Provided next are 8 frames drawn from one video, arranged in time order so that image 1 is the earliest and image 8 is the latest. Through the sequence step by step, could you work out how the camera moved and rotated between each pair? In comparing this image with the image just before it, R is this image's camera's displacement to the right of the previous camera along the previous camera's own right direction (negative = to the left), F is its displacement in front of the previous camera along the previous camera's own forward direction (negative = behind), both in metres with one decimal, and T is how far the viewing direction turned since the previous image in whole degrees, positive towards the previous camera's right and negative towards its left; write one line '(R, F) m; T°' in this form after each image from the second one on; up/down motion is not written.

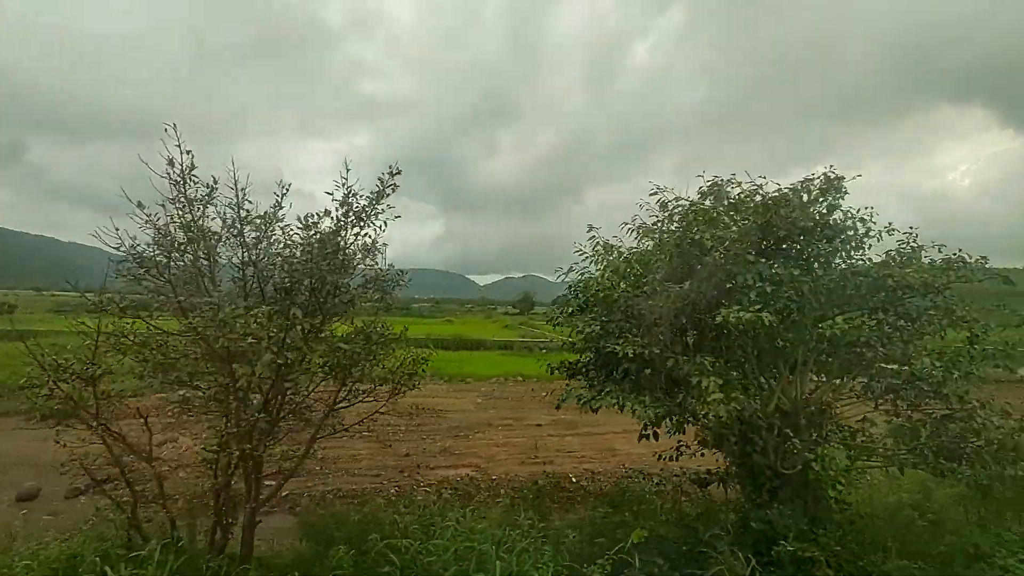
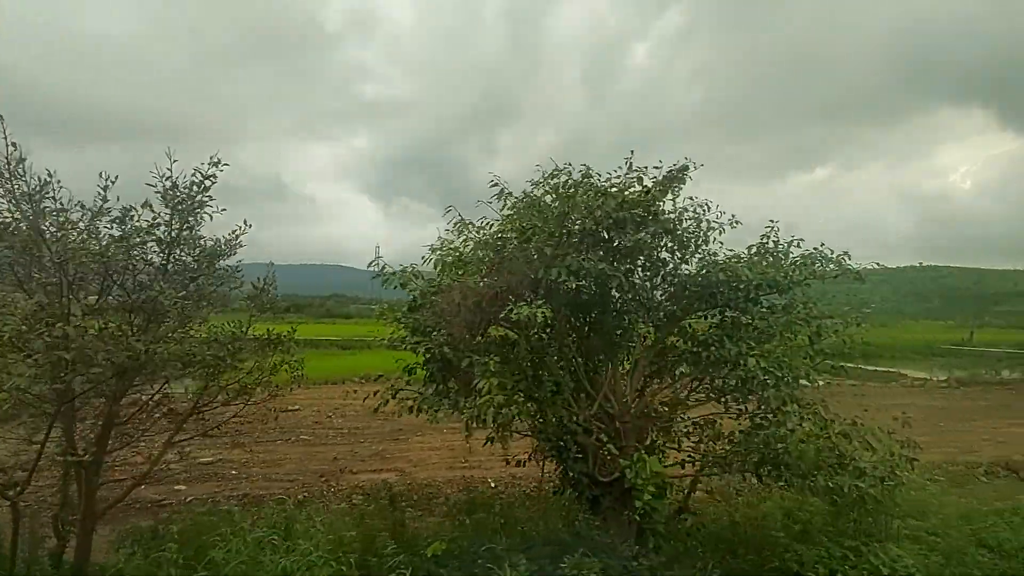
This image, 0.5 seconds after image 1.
(+1.5, +0.3) m; 0°
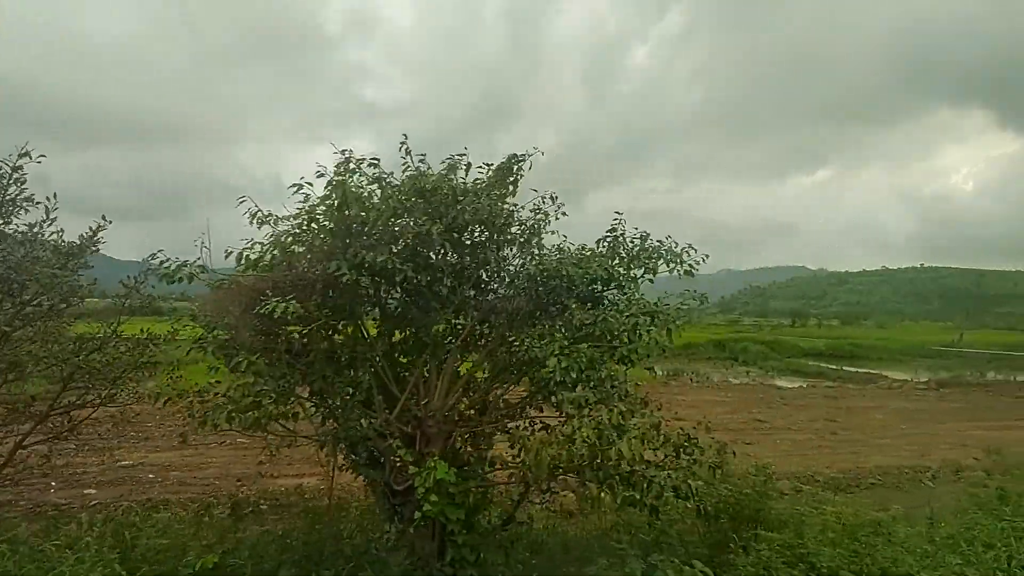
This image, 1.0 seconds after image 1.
(+1.5, +0.3) m; 0°
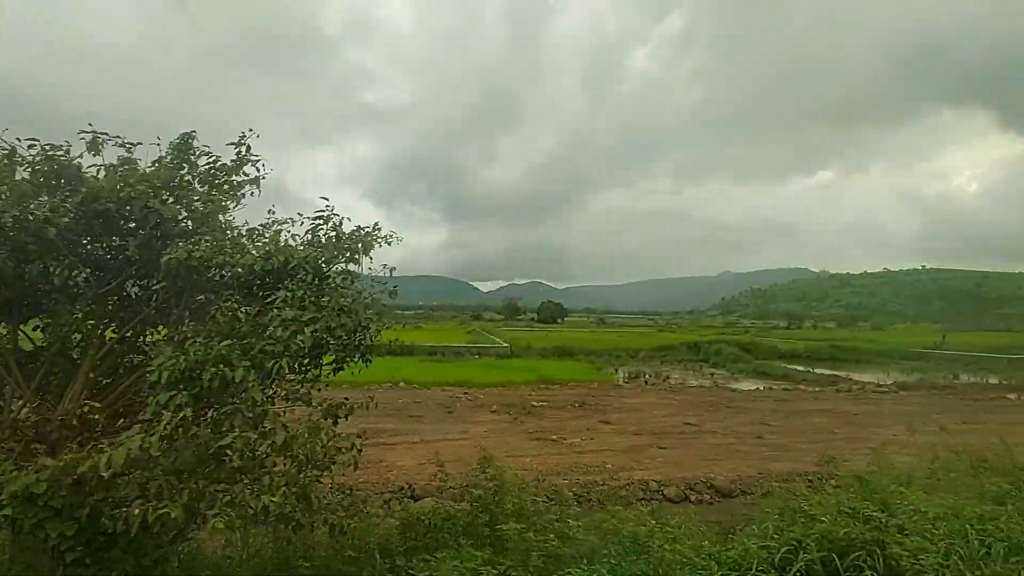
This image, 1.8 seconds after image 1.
(+2.4, +0.4) m; 0°
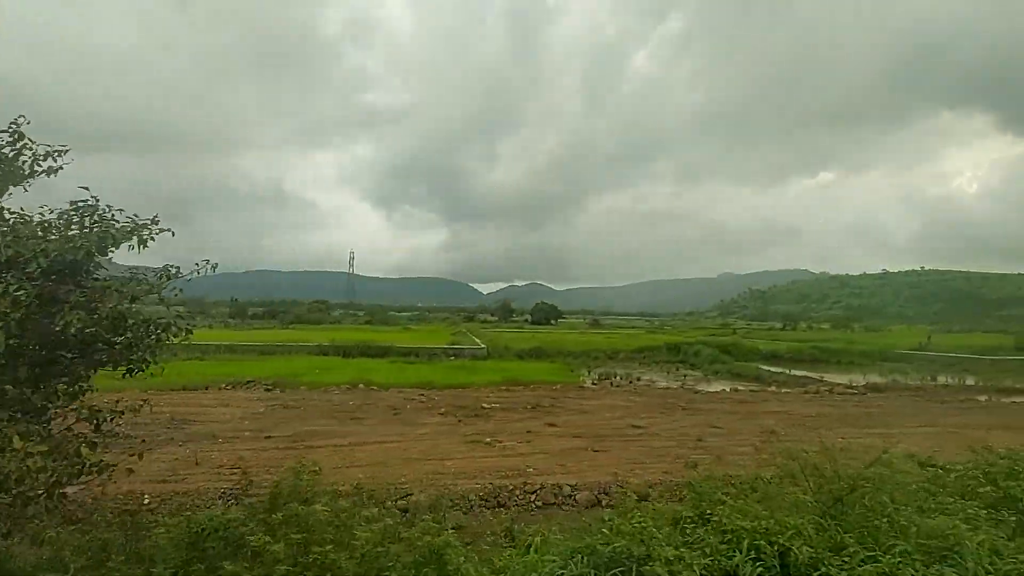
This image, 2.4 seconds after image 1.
(+1.8, +0.3) m; 0°
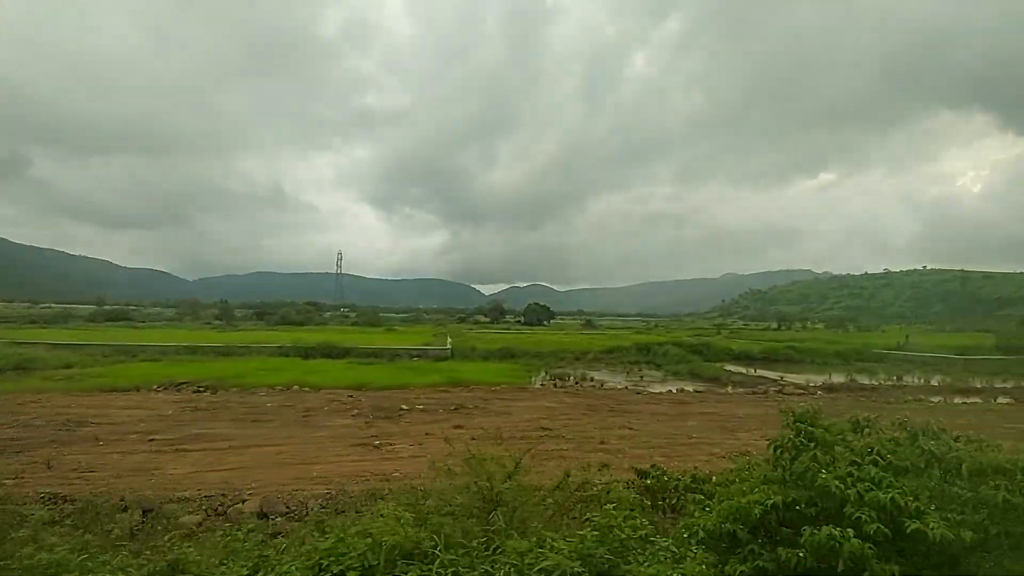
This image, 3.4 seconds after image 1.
(+2.9, +0.5) m; 0°
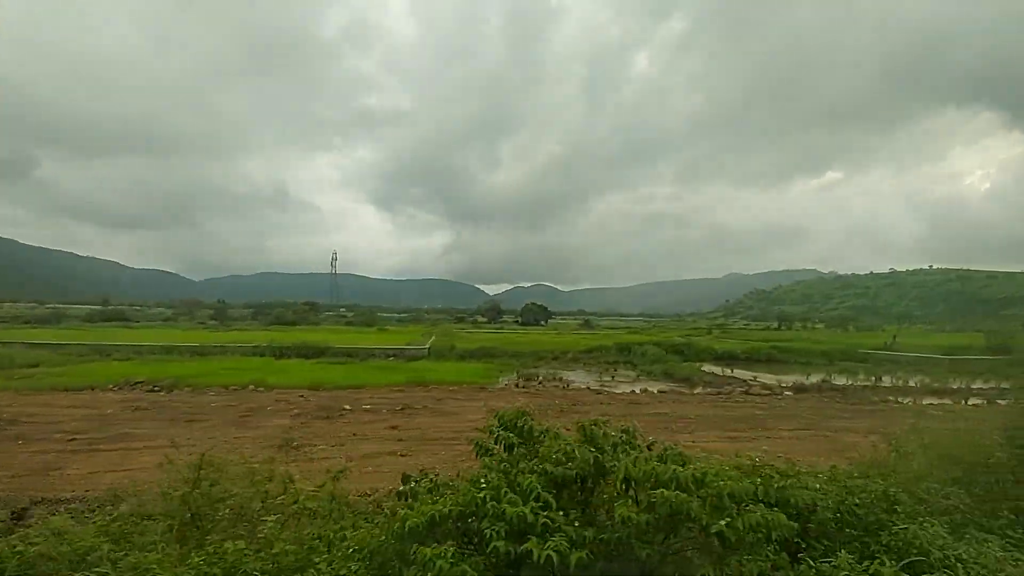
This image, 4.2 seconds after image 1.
(+2.0, +0.3) m; -1°
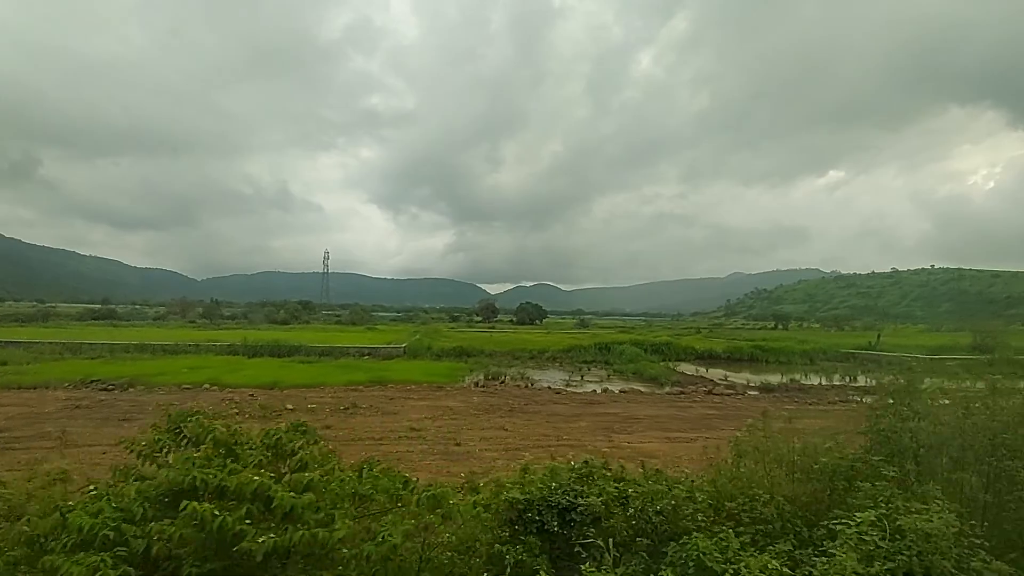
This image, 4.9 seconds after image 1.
(+1.9, +0.3) m; 0°
